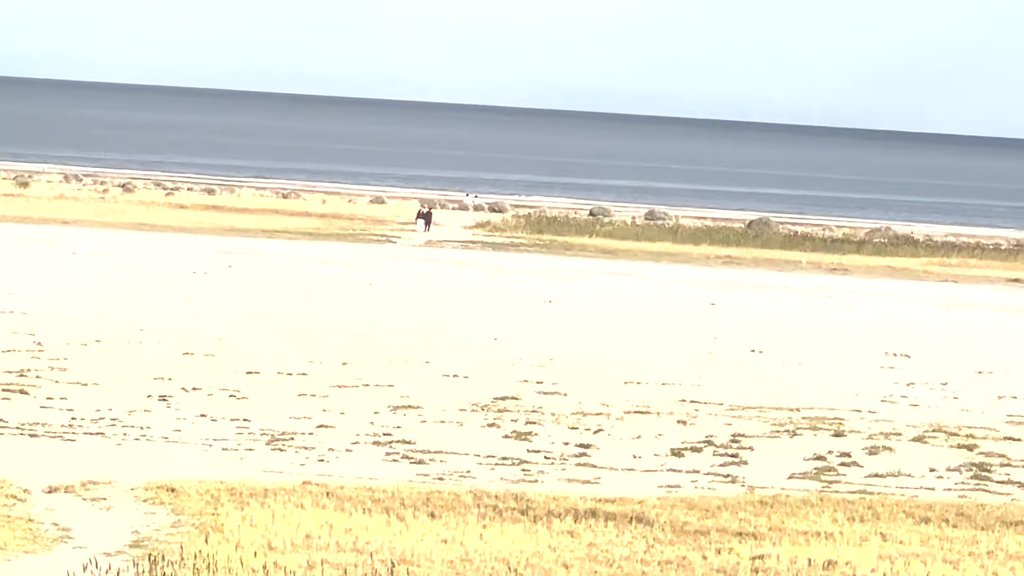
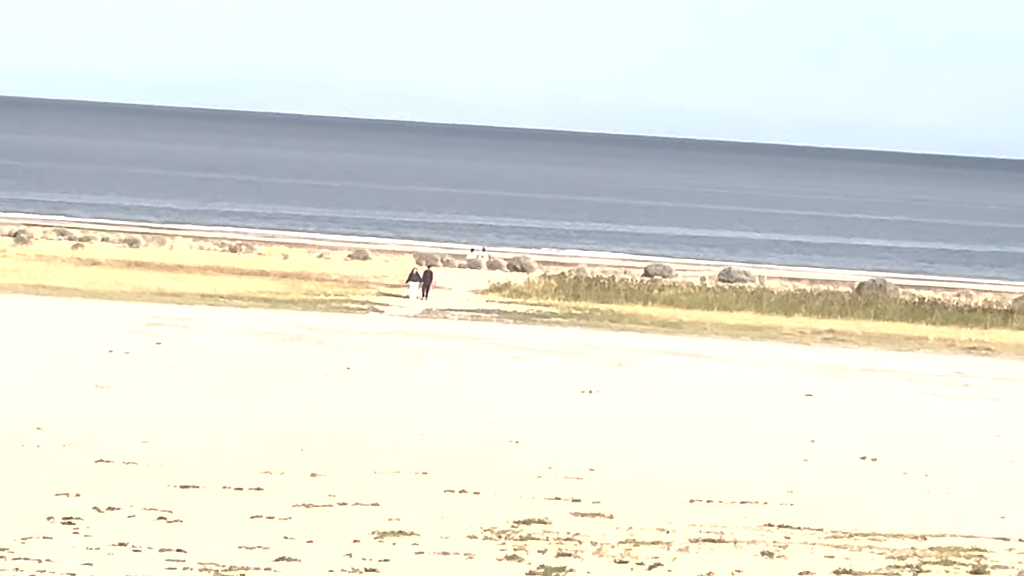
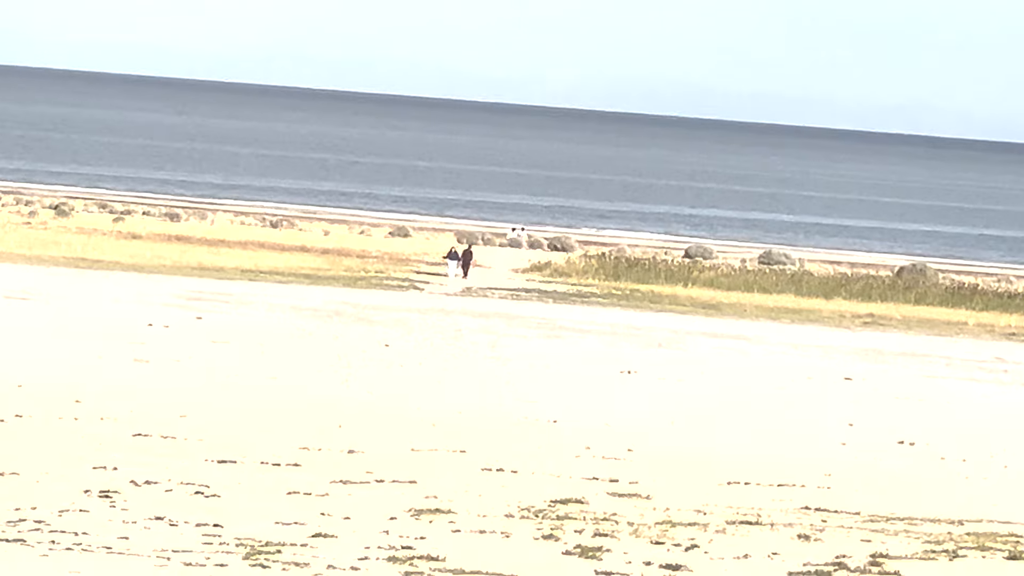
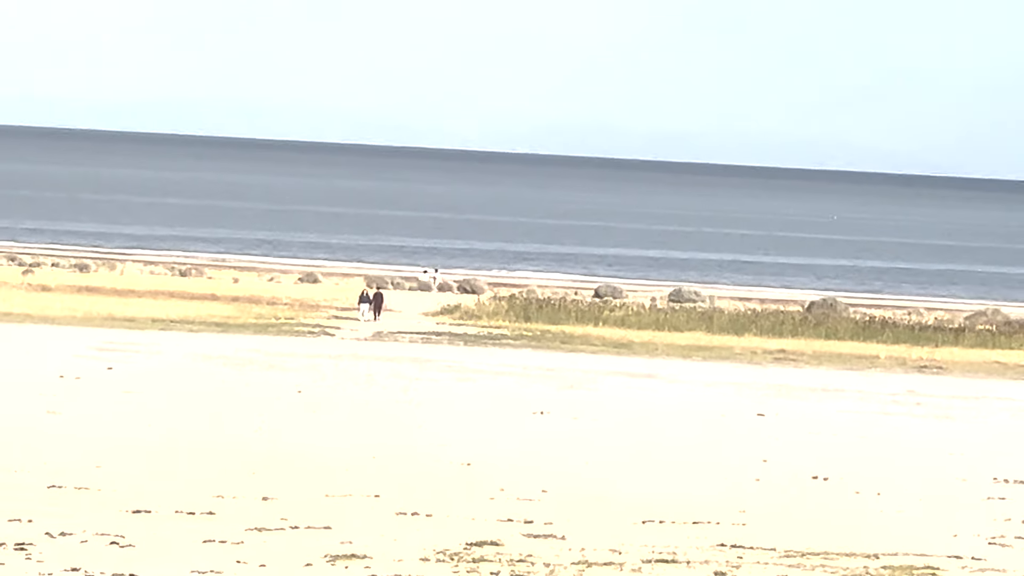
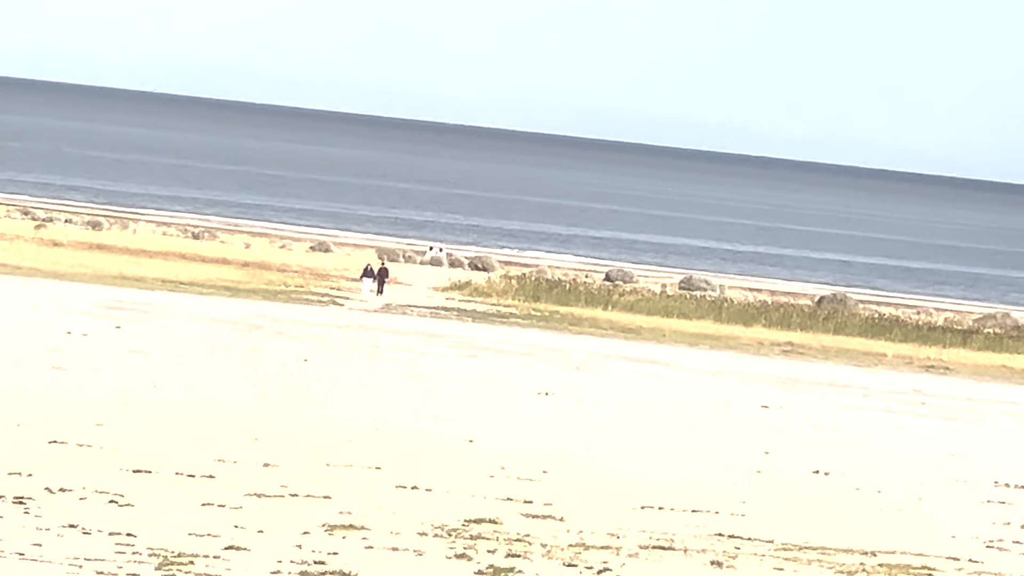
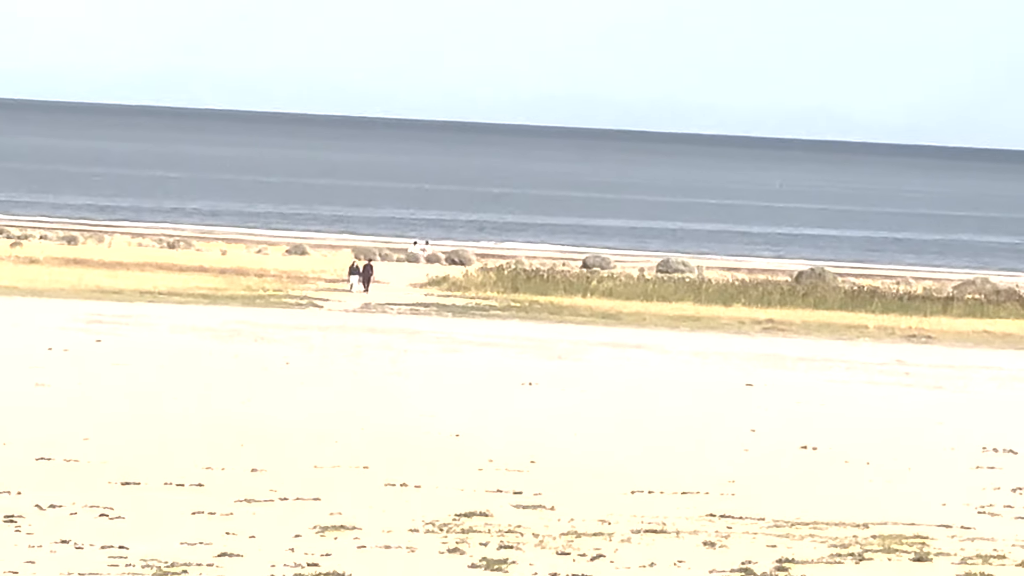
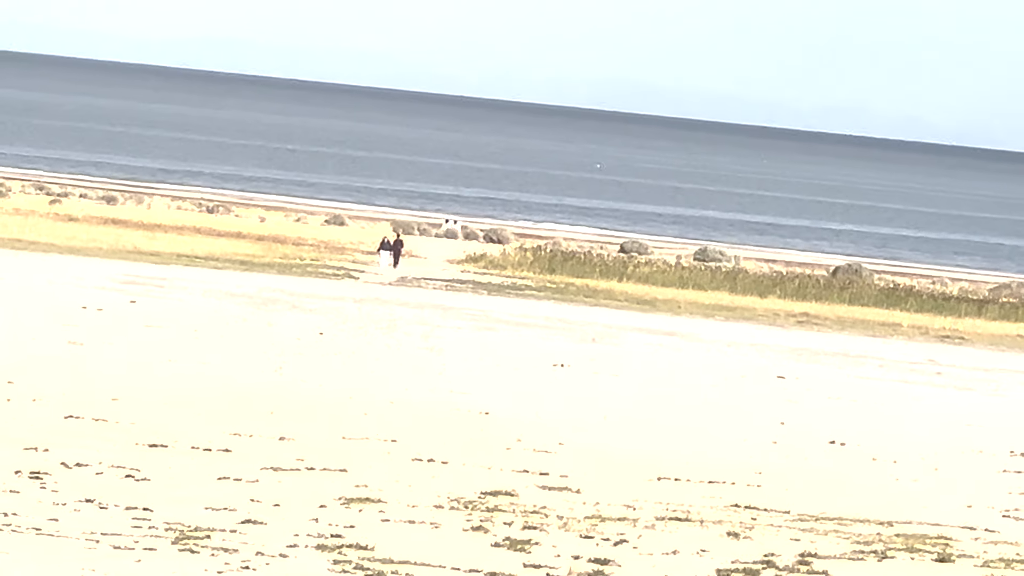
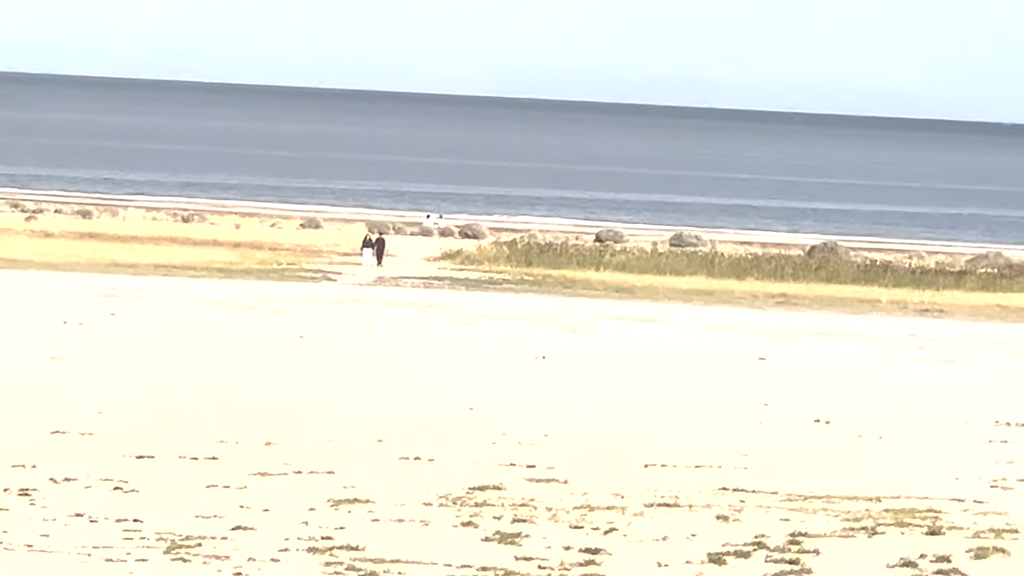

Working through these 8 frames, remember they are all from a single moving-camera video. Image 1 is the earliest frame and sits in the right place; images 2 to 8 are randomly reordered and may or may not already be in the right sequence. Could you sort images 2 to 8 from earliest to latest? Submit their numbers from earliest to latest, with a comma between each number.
8, 6, 4, 2, 3, 7, 5
